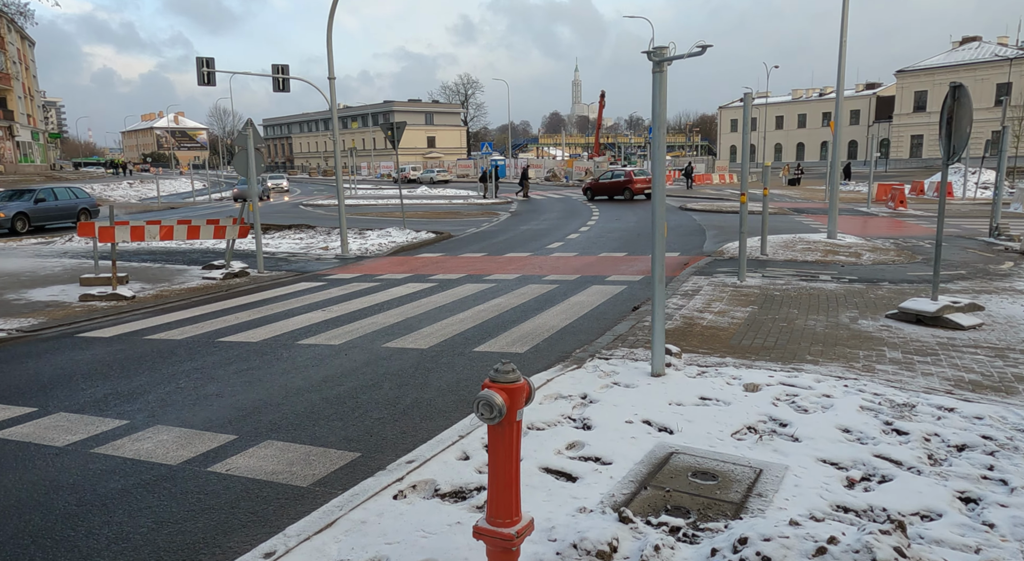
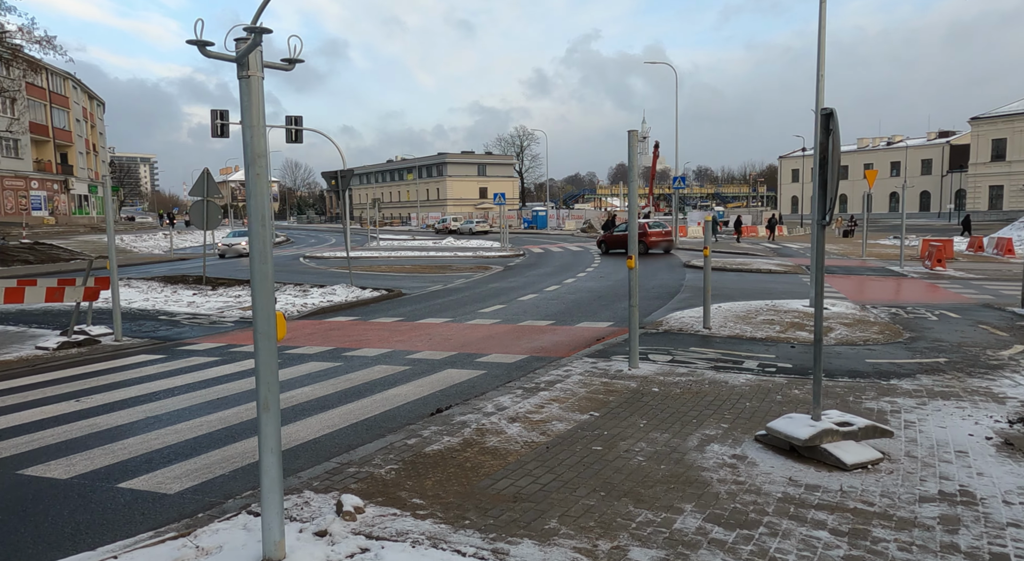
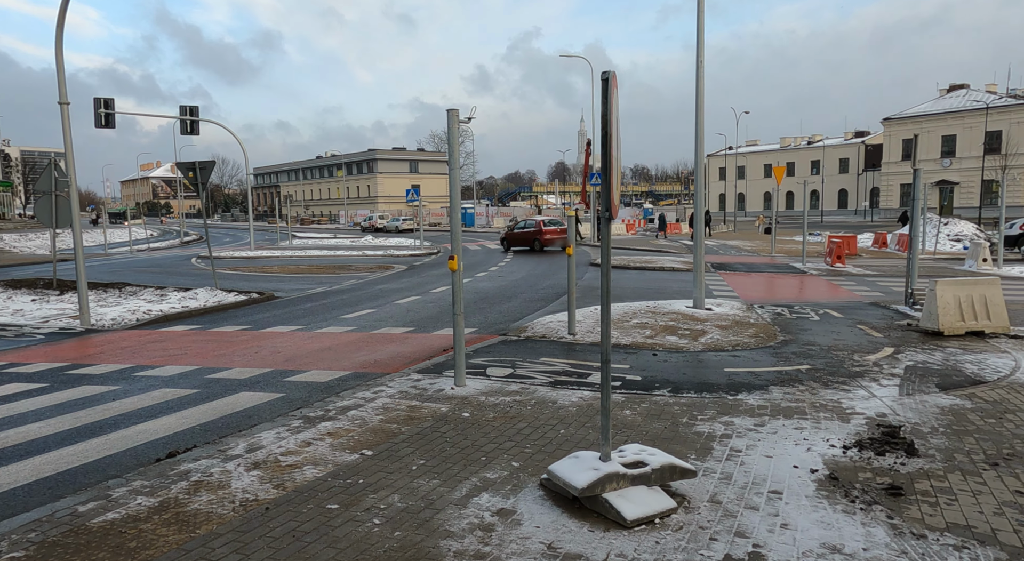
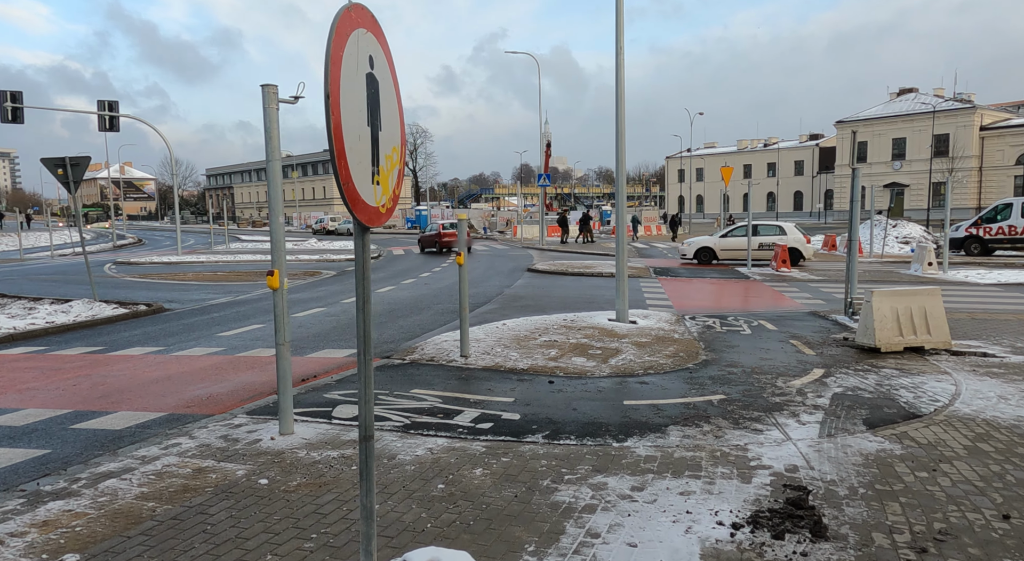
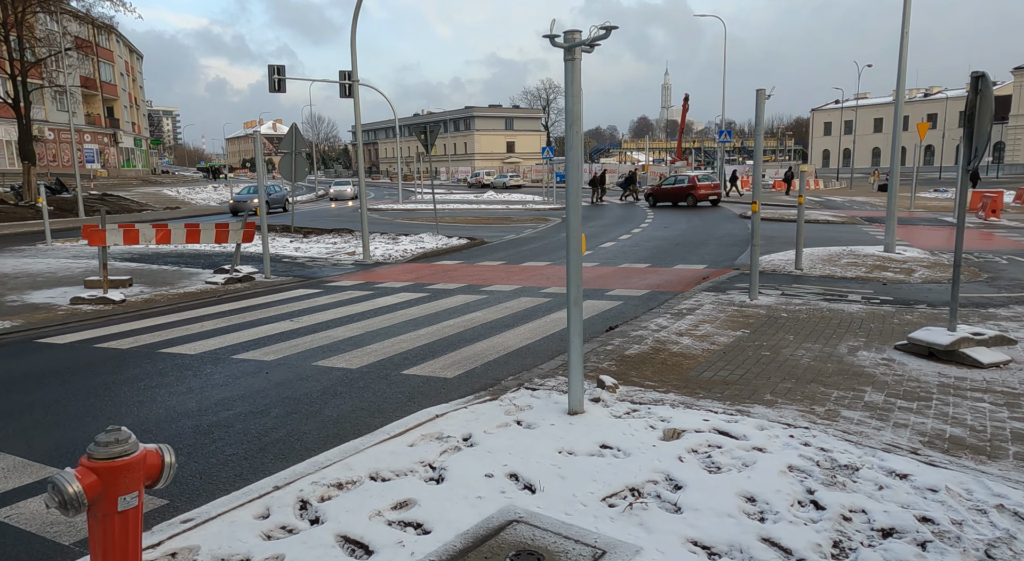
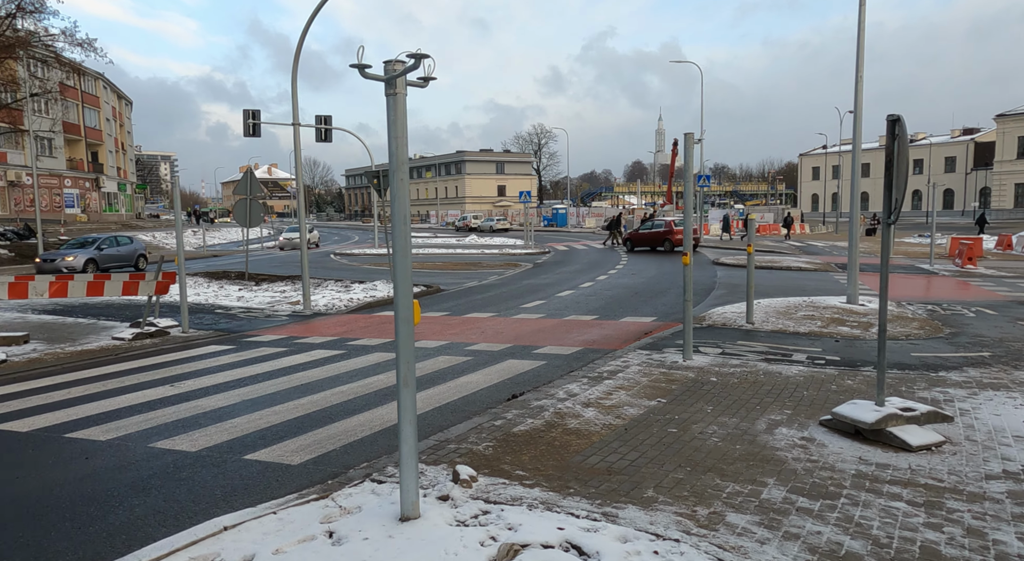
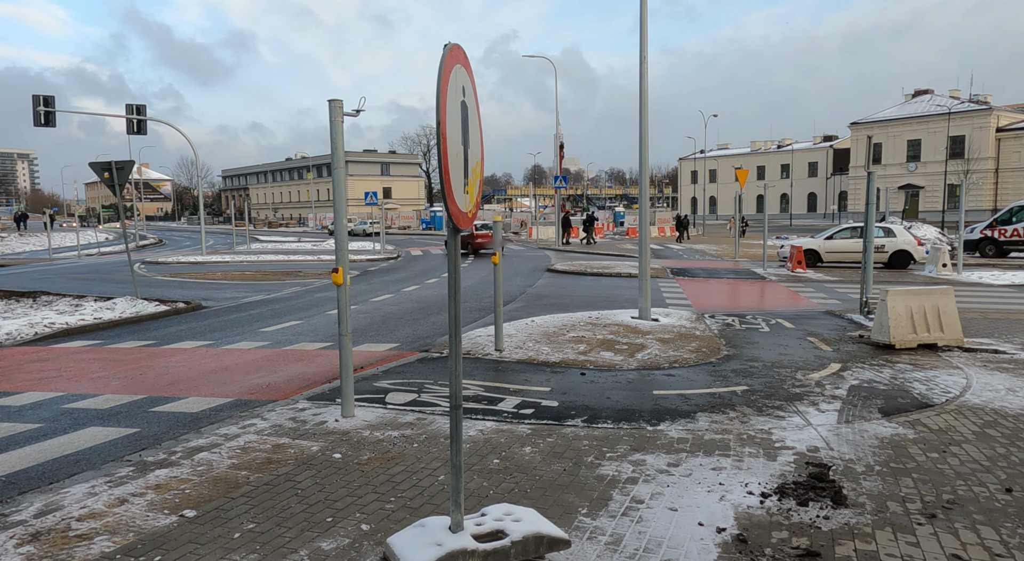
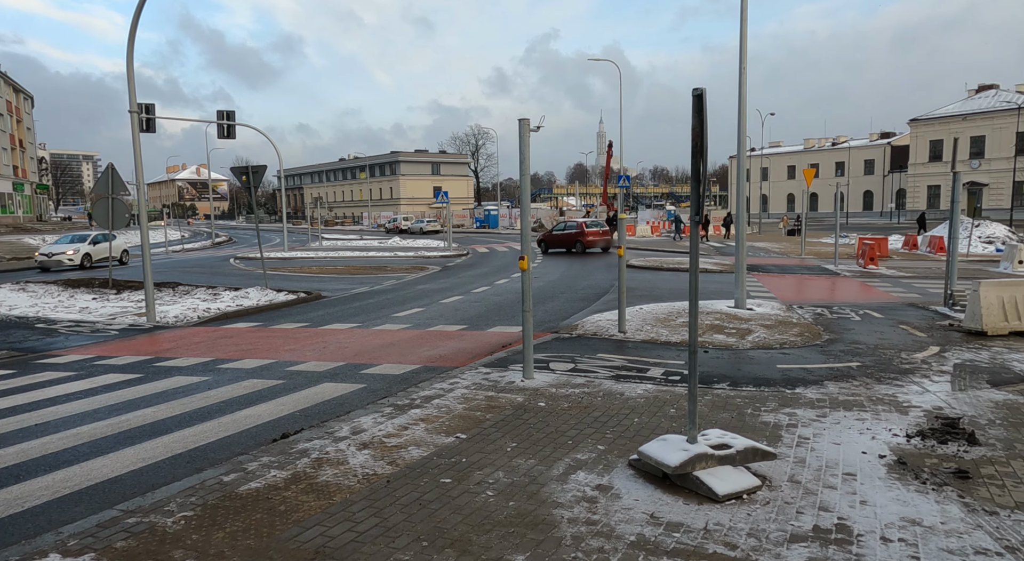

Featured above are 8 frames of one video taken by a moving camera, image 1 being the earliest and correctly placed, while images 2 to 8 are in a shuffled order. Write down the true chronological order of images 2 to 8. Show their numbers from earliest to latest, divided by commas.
5, 6, 2, 8, 3, 7, 4
